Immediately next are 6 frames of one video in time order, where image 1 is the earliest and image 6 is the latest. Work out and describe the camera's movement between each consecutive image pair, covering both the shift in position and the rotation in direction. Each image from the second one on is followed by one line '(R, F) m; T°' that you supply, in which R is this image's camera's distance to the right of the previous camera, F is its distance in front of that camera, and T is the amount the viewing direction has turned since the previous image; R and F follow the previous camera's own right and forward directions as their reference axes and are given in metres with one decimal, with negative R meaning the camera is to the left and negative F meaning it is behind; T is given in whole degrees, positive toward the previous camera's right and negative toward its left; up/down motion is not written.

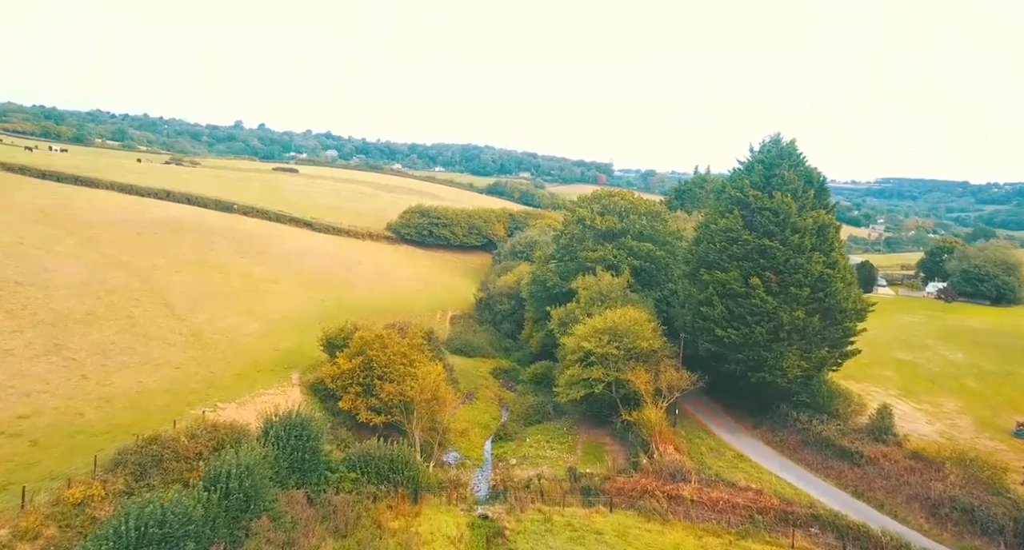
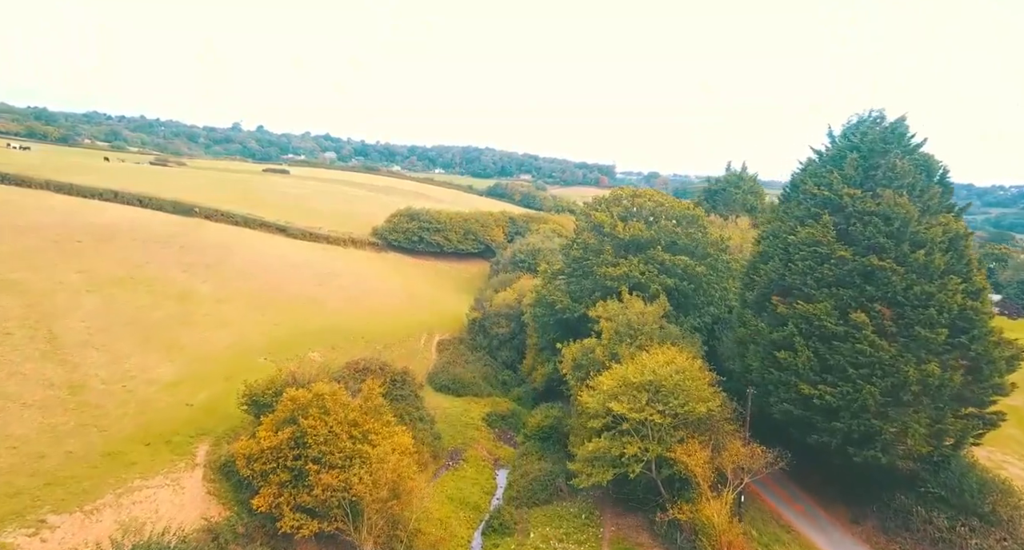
(+0.1, +11.4) m; 0°
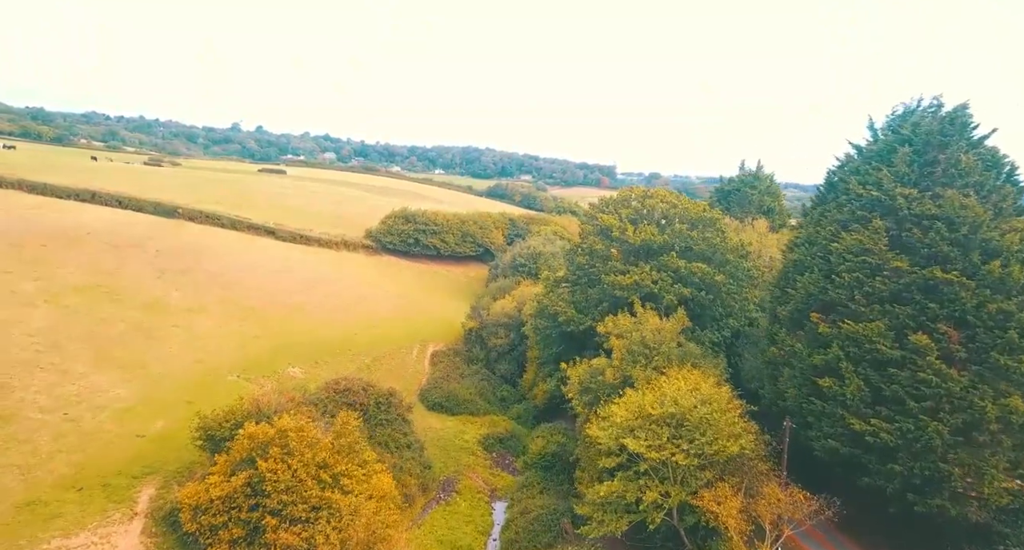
(+0.1, +4.0) m; 0°
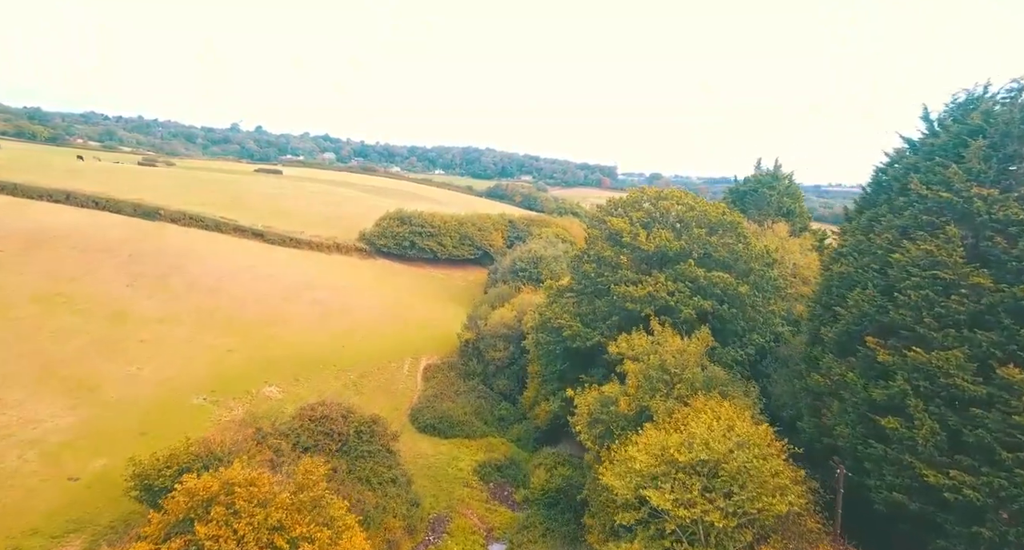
(+0.1, +4.1) m; 0°
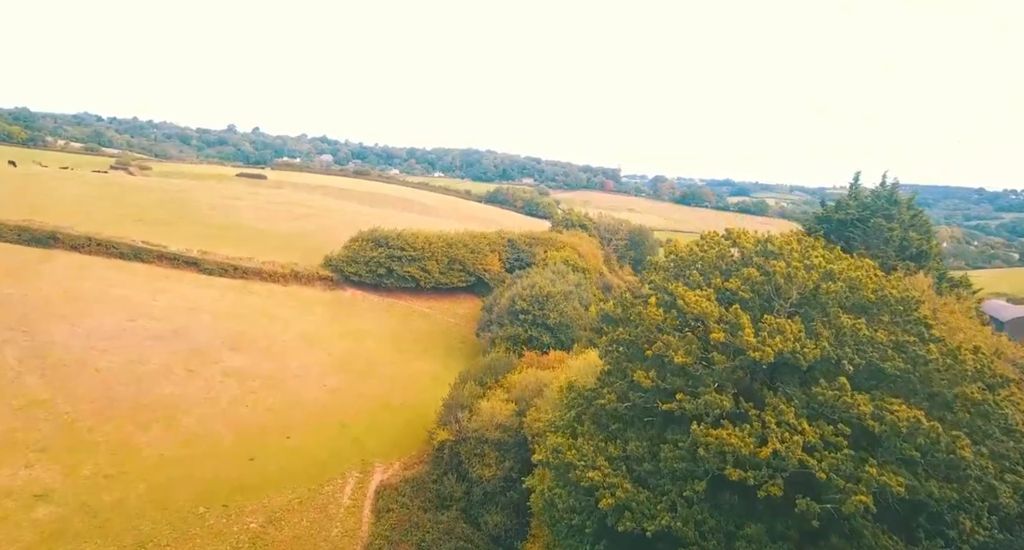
(+0.2, +16.7) m; 0°
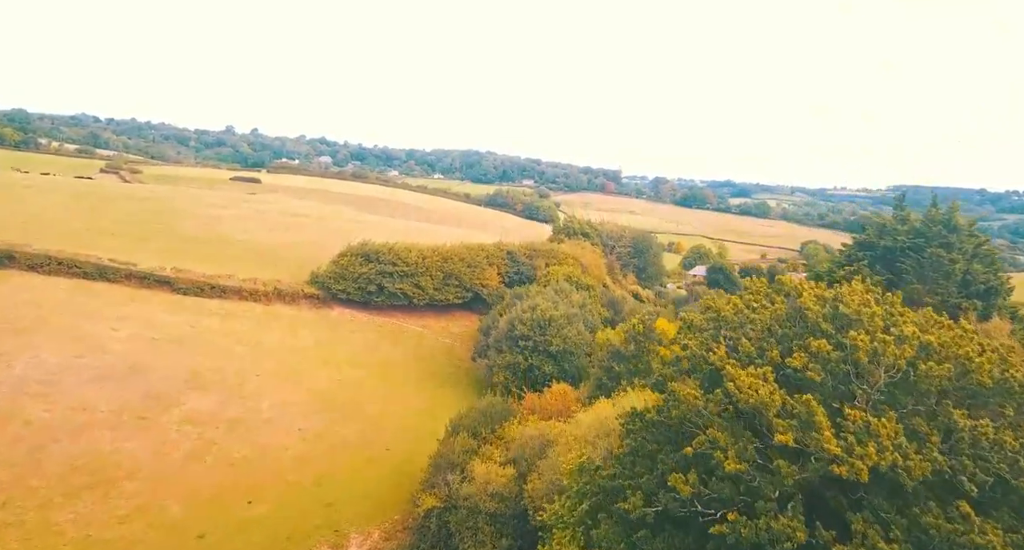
(+0.1, +5.0) m; 0°
